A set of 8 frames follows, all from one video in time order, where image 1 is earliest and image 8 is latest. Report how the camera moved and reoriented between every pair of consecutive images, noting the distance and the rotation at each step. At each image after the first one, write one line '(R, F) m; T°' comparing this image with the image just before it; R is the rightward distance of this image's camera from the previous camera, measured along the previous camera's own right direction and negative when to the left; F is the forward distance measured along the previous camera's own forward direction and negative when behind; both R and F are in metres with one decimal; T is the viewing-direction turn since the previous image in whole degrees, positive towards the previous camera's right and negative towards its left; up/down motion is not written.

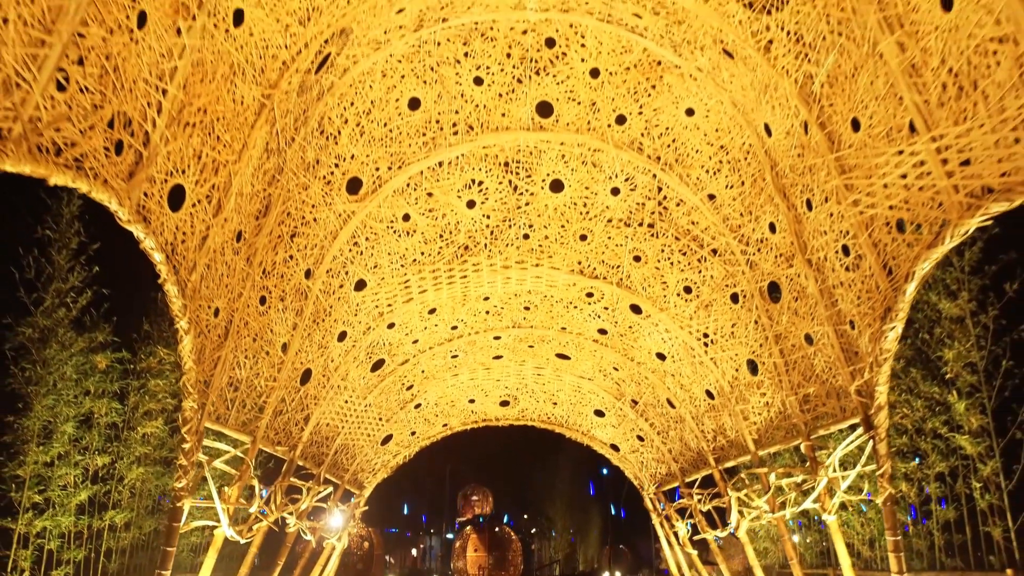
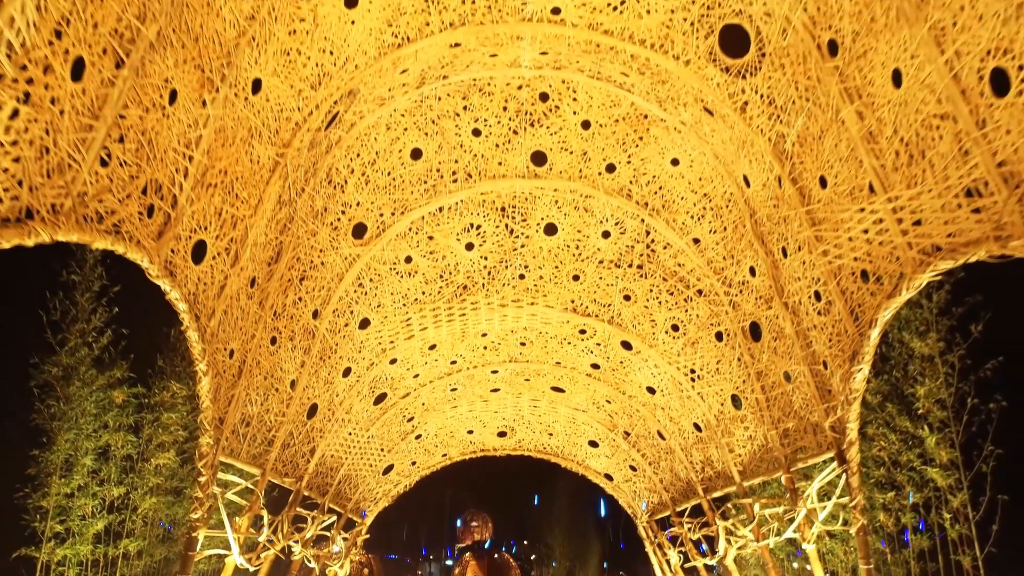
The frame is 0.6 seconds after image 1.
(0.0, -0.4) m; 0°
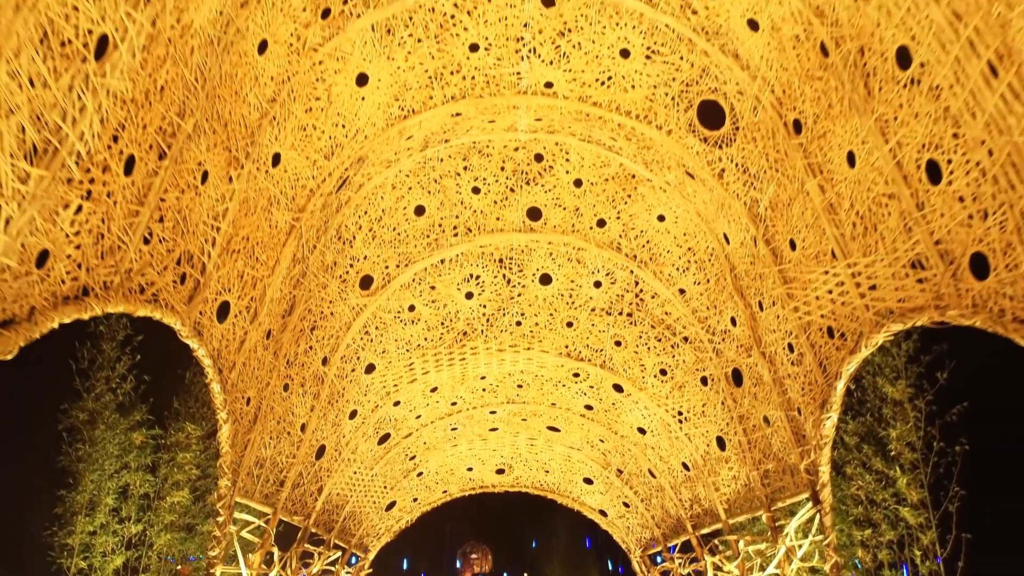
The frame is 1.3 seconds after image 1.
(0.0, -0.5) m; 0°
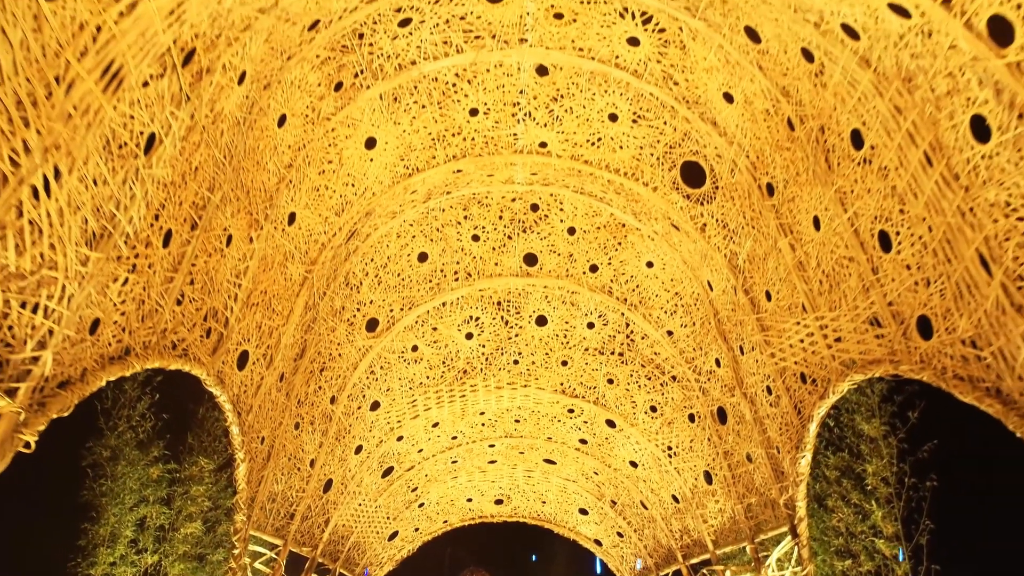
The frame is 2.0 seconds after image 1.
(0.0, -0.5) m; 0°
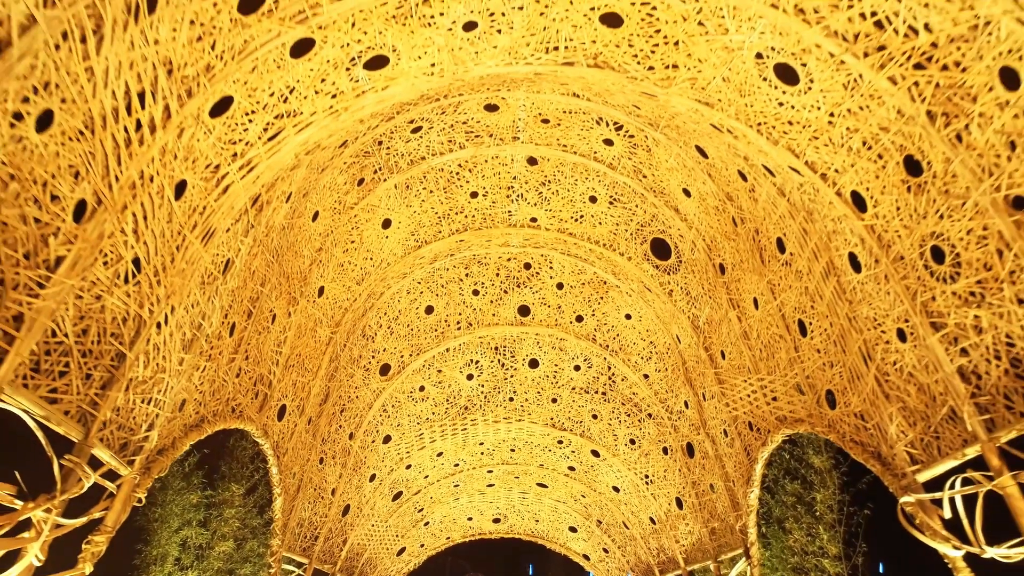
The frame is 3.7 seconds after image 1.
(+0.1, -1.2) m; 0°
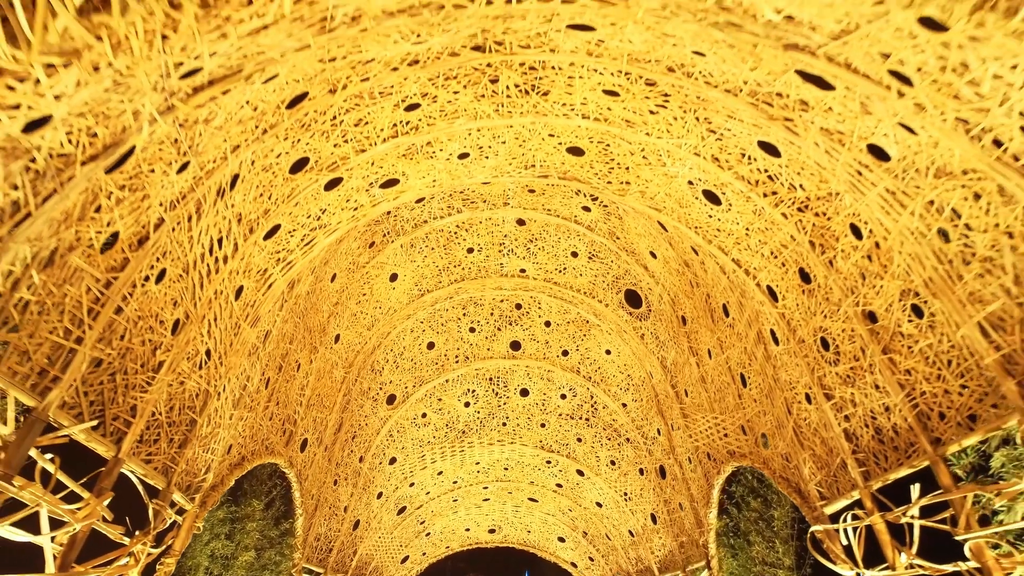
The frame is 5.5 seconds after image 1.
(+0.1, -1.2) m; 0°
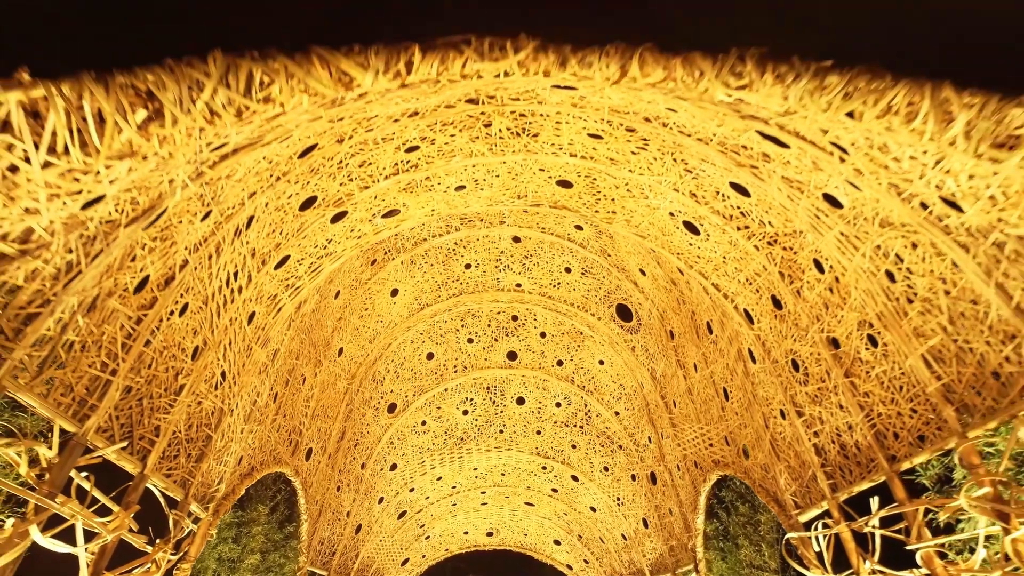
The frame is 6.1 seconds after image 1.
(+0.1, -0.4) m; 0°
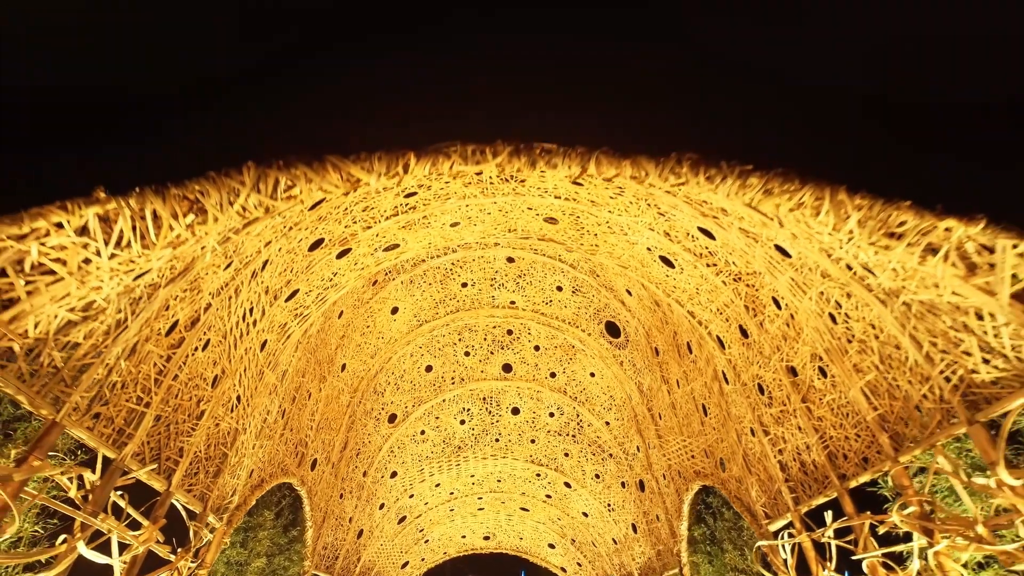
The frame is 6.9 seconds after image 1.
(+0.1, -0.5) m; 0°
